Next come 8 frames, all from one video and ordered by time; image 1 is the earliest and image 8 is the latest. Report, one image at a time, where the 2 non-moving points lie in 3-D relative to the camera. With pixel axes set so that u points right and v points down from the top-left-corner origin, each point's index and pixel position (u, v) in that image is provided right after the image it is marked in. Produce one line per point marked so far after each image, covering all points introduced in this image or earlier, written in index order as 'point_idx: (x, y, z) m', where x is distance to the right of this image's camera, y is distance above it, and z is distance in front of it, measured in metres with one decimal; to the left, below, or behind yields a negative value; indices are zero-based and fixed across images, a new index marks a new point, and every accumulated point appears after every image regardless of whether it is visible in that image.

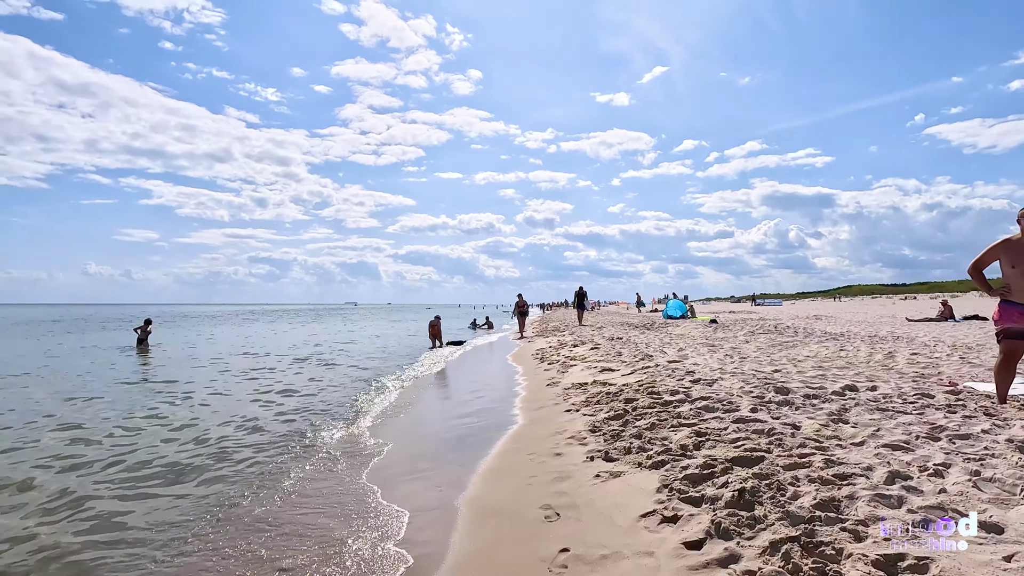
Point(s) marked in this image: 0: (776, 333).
0: (+7.6, -1.3, +14.3) m
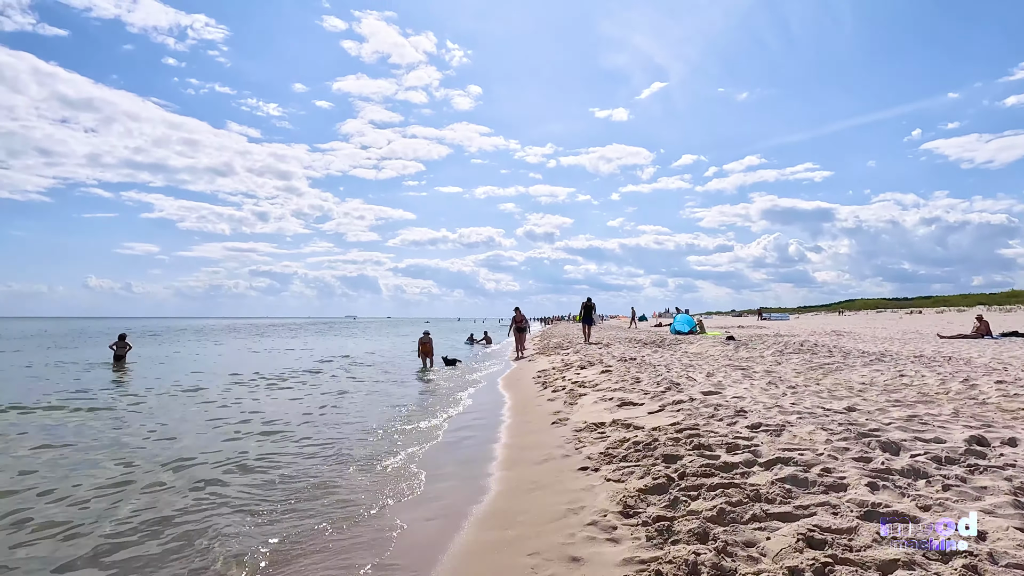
0: (+7.5, -1.6, +12.7) m
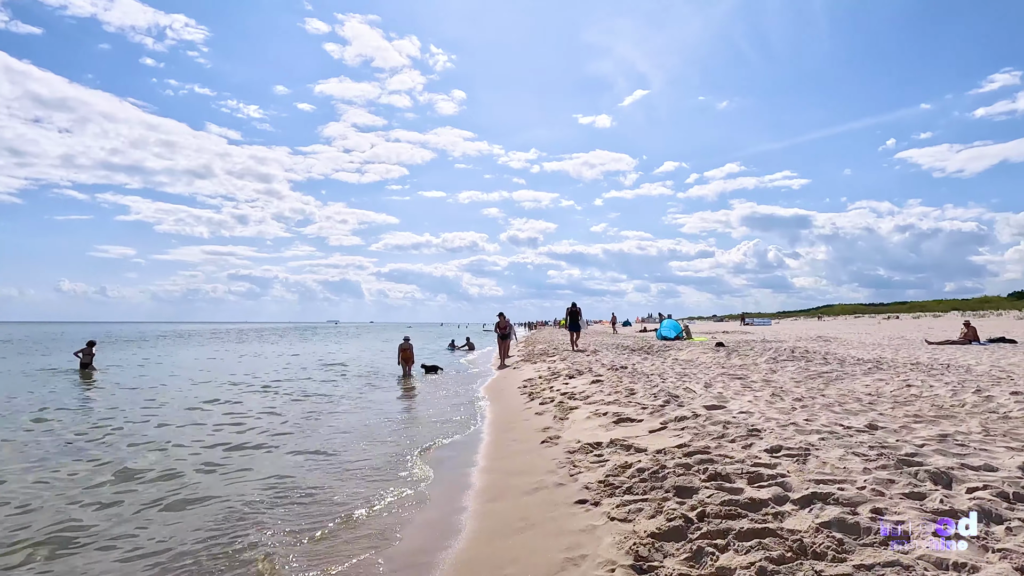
0: (+7.1, -1.8, +12.4) m
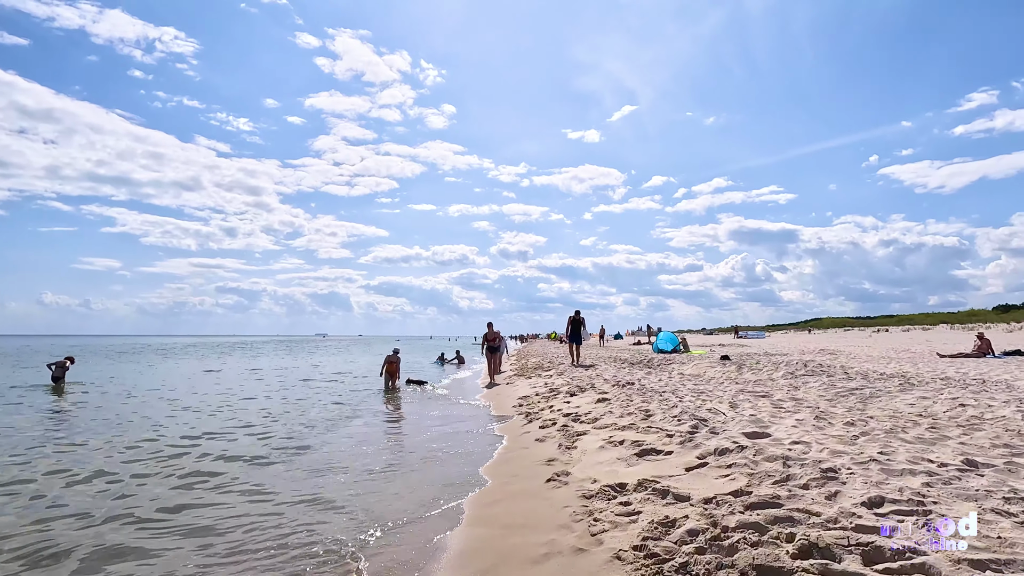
0: (+7.0, -1.9, +11.4) m
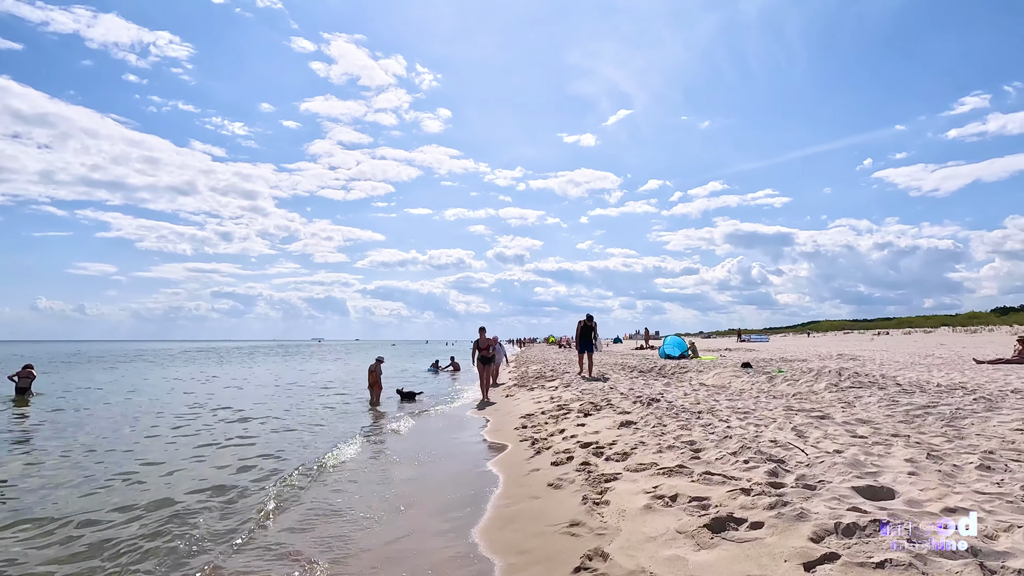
0: (+7.0, -1.9, +10.0) m
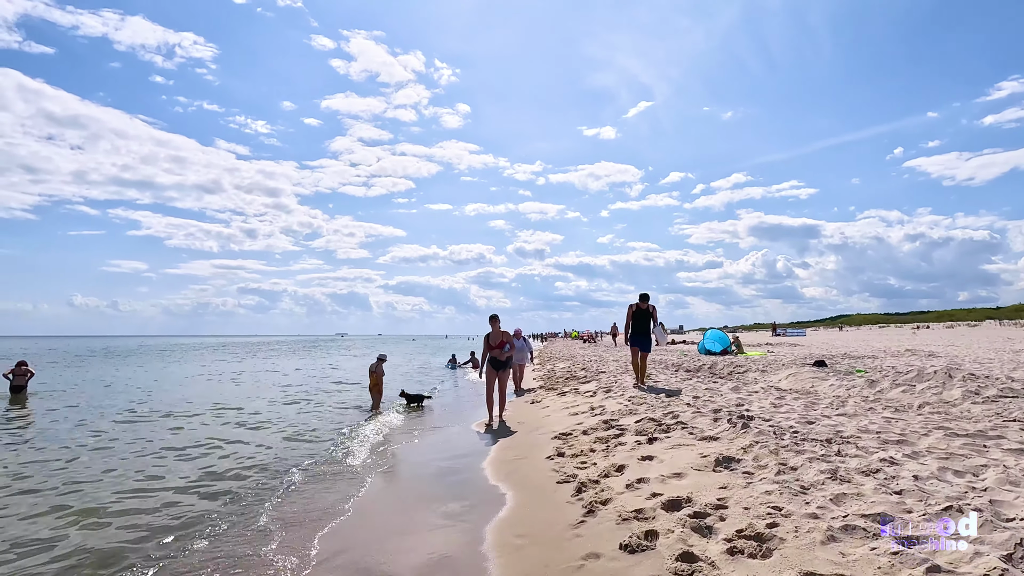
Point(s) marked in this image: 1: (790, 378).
0: (+7.4, -1.6, +7.5) m
1: (+5.8, -1.9, +10.6) m
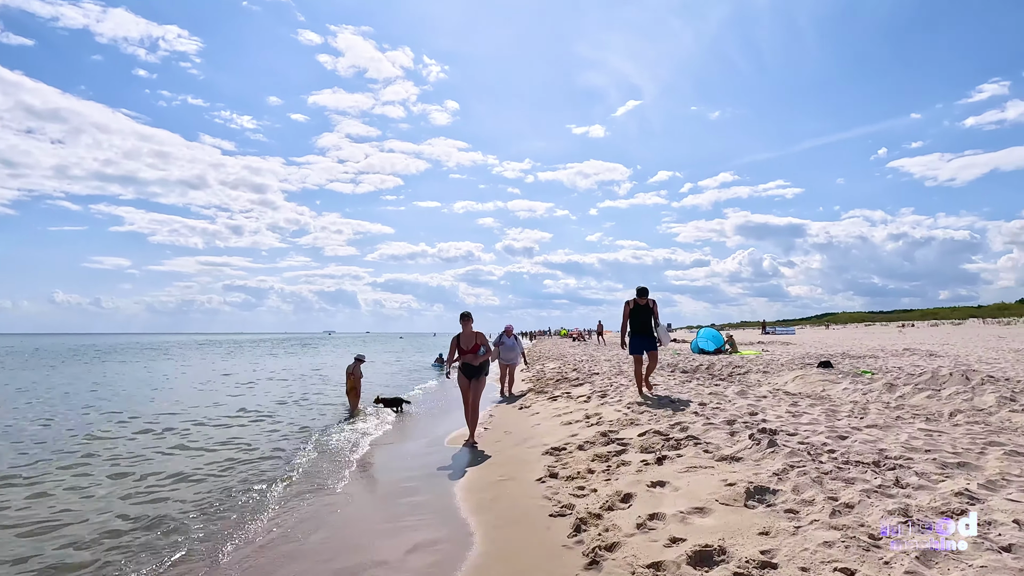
0: (+7.2, -1.5, +6.8) m
1: (+5.5, -1.8, +9.8) m
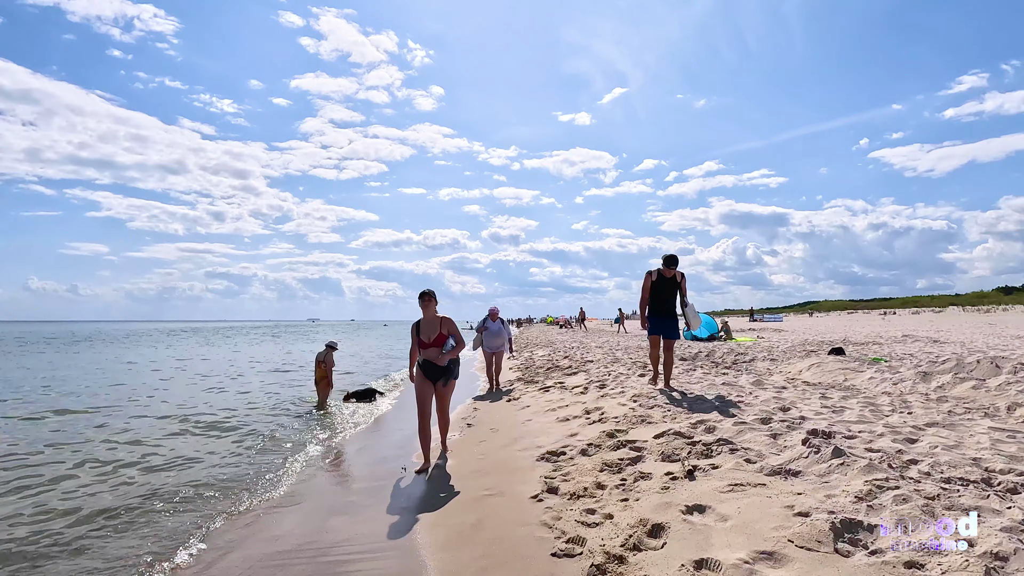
0: (+7.1, -1.2, +6.0) m
1: (+5.3, -1.4, +9.0) m
